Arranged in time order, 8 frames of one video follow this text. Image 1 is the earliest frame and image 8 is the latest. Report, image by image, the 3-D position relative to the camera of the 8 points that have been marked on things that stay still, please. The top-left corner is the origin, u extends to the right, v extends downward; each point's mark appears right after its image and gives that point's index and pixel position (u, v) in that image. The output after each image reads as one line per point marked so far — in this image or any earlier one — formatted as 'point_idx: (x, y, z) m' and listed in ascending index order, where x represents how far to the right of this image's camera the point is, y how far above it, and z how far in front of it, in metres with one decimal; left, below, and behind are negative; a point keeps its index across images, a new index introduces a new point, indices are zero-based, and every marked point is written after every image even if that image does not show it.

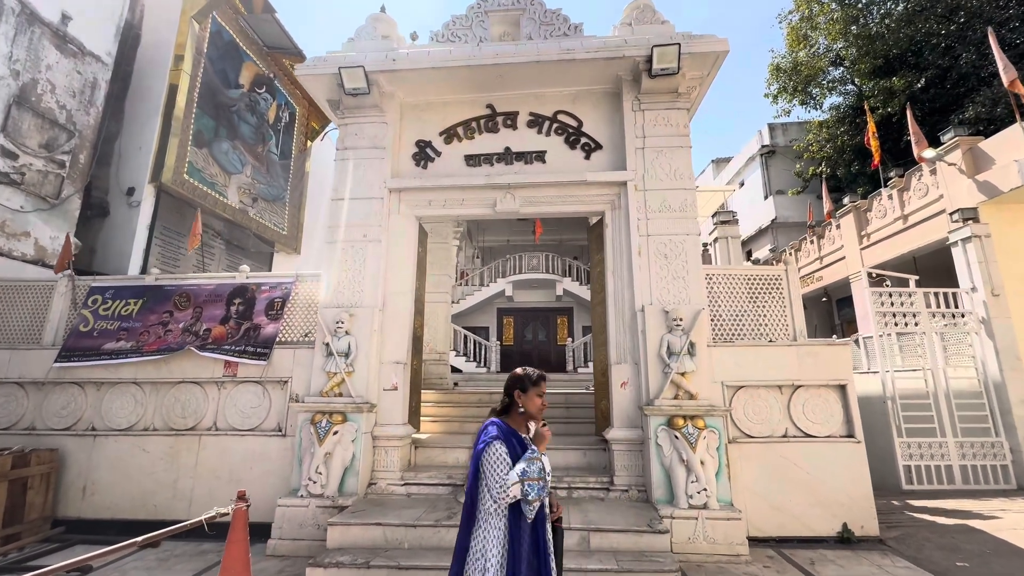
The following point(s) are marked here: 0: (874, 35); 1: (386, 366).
0: (+11.3, +7.9, +14.2) m
1: (-1.4, -0.9, +5.1) m
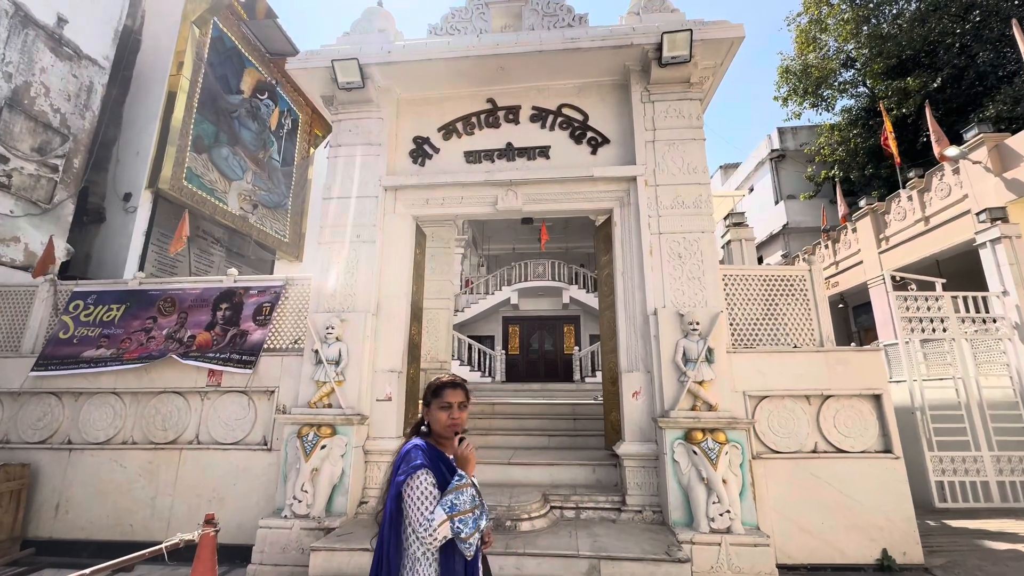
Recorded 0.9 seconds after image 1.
0: (+11.4, +7.7, +13.9) m
1: (-1.4, -0.9, +4.8) m
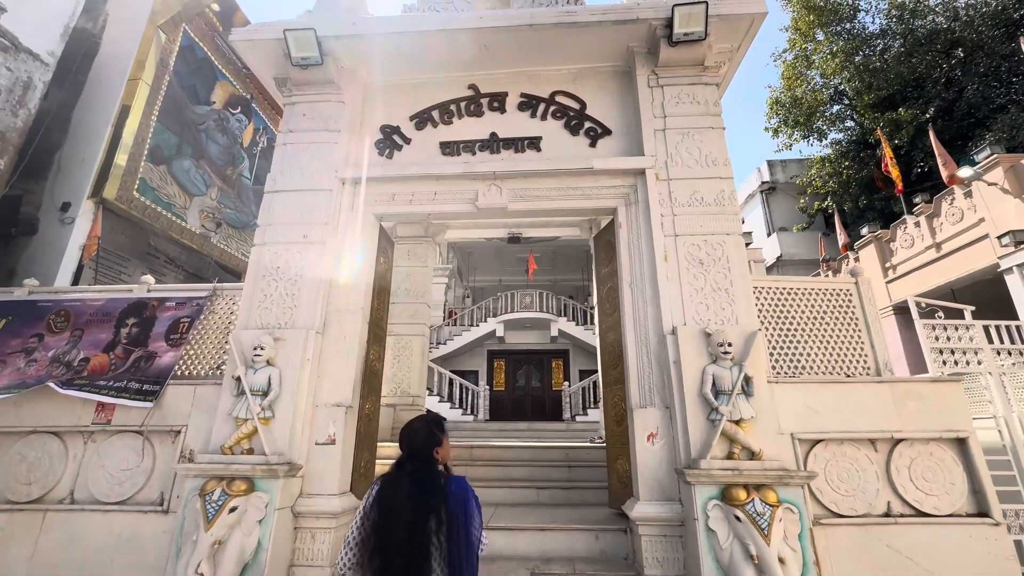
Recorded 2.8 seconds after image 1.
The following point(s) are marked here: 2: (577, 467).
0: (+11.1, +6.7, +13.8) m
1: (-1.6, -1.0, +3.7) m
2: (+0.7, -2.0, +5.0) m
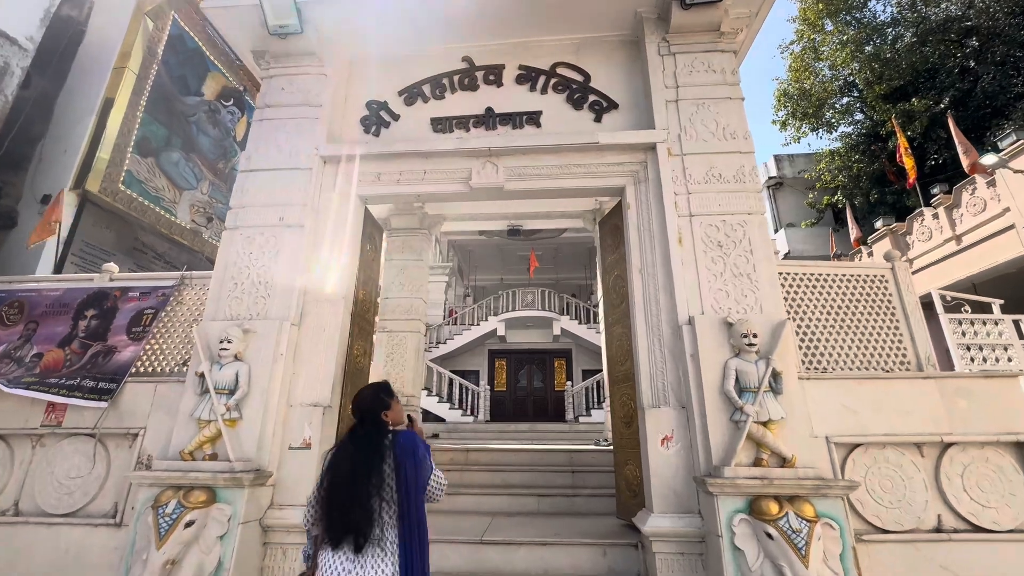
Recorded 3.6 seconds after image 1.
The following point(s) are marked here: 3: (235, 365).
0: (+11.1, +6.8, +13.4) m
1: (-1.6, -0.9, +3.3) m
2: (+0.7, -1.9, +4.6) m
3: (-2.0, -0.5, +3.2) m
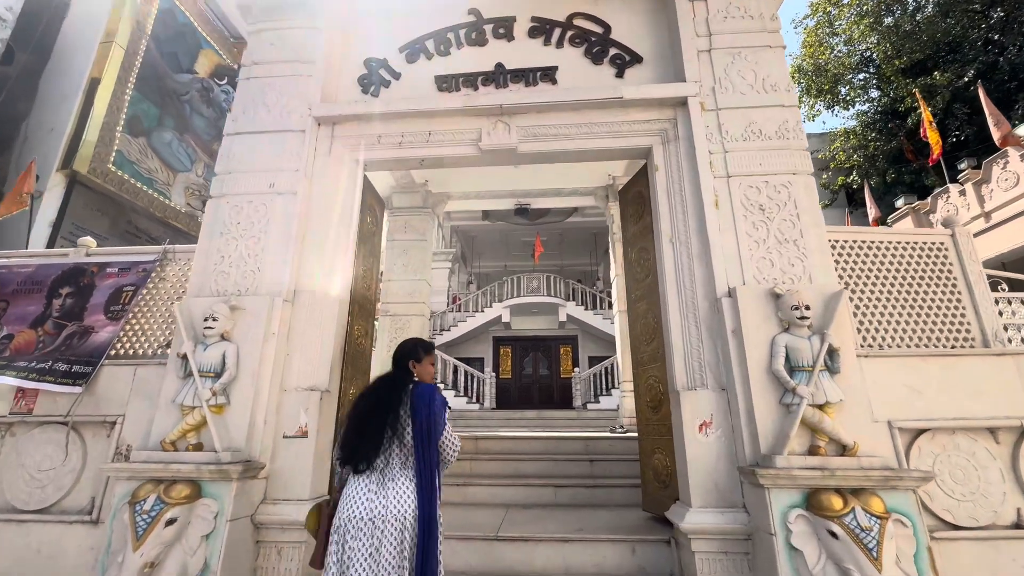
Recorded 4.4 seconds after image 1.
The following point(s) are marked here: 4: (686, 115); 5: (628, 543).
0: (+11.2, +7.3, +12.8) m
1: (-1.5, -0.7, +3.0) m
2: (+0.8, -1.6, +4.2) m
3: (-1.8, -0.4, +2.9) m
4: (+1.3, +1.3, +3.3) m
5: (+0.8, -1.7, +3.0) m
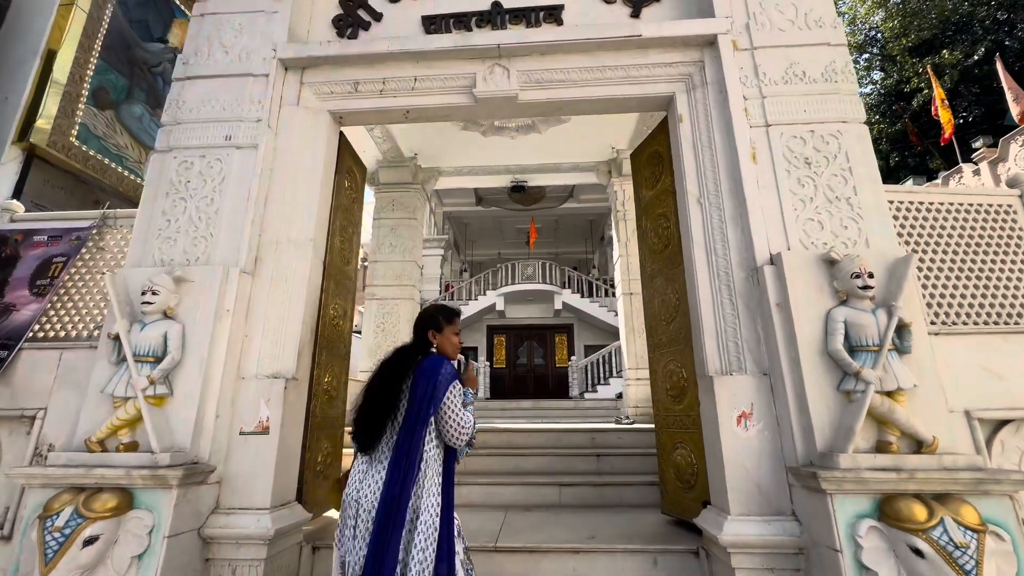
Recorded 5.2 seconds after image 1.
0: (+11.1, +7.7, +12.4) m
1: (-1.5, -0.5, +2.5) m
2: (+0.8, -1.4, +3.8) m
3: (-1.8, -0.2, +2.4) m
4: (+1.3, +1.5, +2.9) m
5: (+0.8, -1.5, +2.5) m
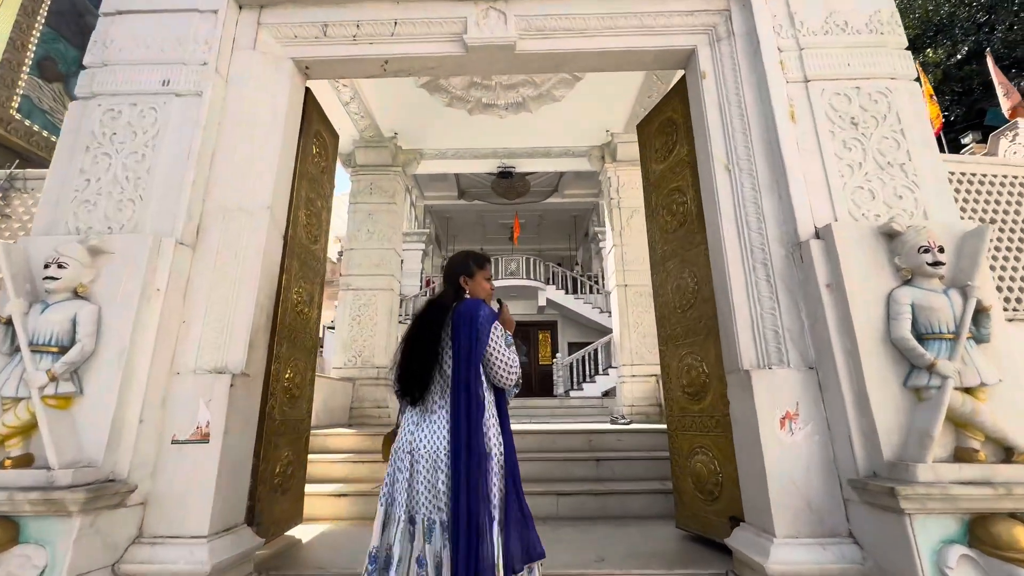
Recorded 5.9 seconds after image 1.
0: (+10.7, +7.8, +12.4) m
1: (-1.5, -0.4, +2.1) m
2: (+0.7, -1.3, +3.4) m
3: (-1.8, -0.1, +1.9) m
4: (+1.3, +1.6, +2.5) m
5: (+0.7, -1.4, +2.1) m
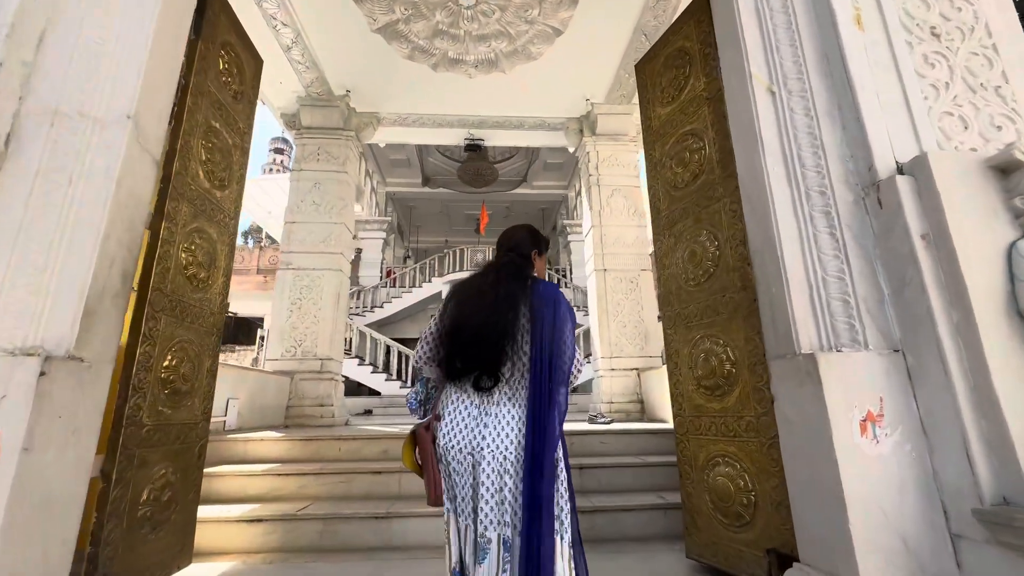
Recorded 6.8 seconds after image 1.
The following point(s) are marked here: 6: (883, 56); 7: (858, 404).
0: (+9.9, +7.9, +12.5) m
1: (-1.6, -0.2, +1.3) m
2: (+0.5, -1.1, +2.9) m
3: (-1.9, +0.1, +1.1) m
4: (+1.2, +1.7, +1.9) m
5: (+0.6, -1.2, +1.6) m
6: (+1.4, +0.9, +1.7) m
7: (+1.1, -0.4, +1.4) m
